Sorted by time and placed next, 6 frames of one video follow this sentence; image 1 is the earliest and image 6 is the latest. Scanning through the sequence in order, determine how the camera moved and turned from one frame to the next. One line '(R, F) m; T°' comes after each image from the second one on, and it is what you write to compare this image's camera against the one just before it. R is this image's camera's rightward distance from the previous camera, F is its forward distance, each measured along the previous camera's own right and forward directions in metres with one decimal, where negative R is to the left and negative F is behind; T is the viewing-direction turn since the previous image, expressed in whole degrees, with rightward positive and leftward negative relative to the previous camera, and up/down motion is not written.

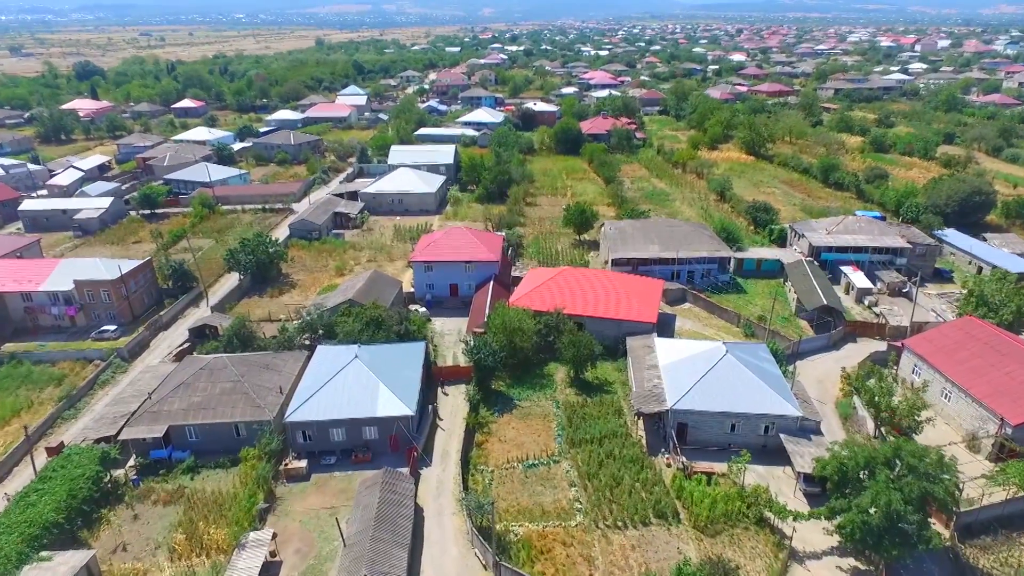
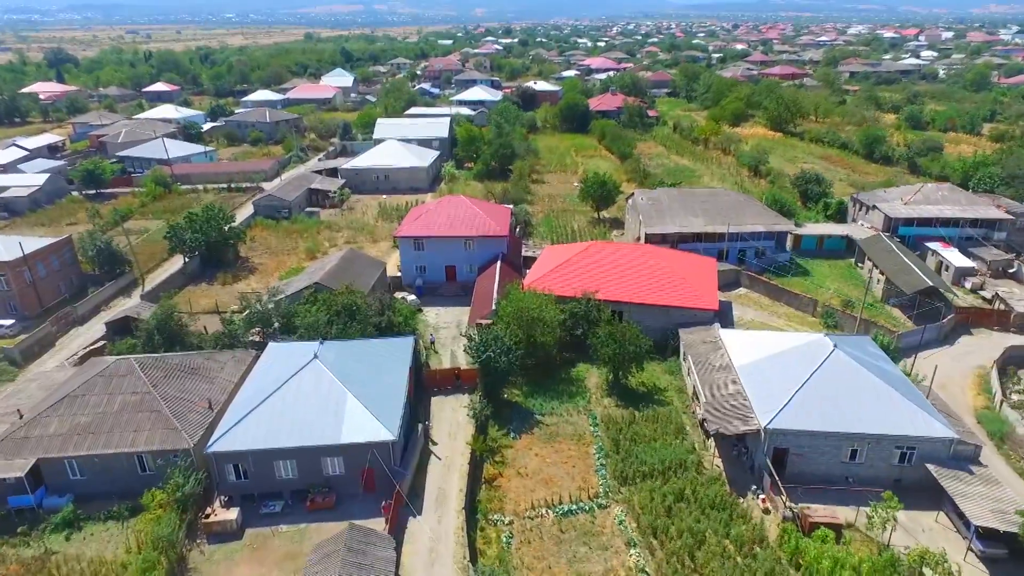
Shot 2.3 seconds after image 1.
(-0.9, +8.0) m; +1°
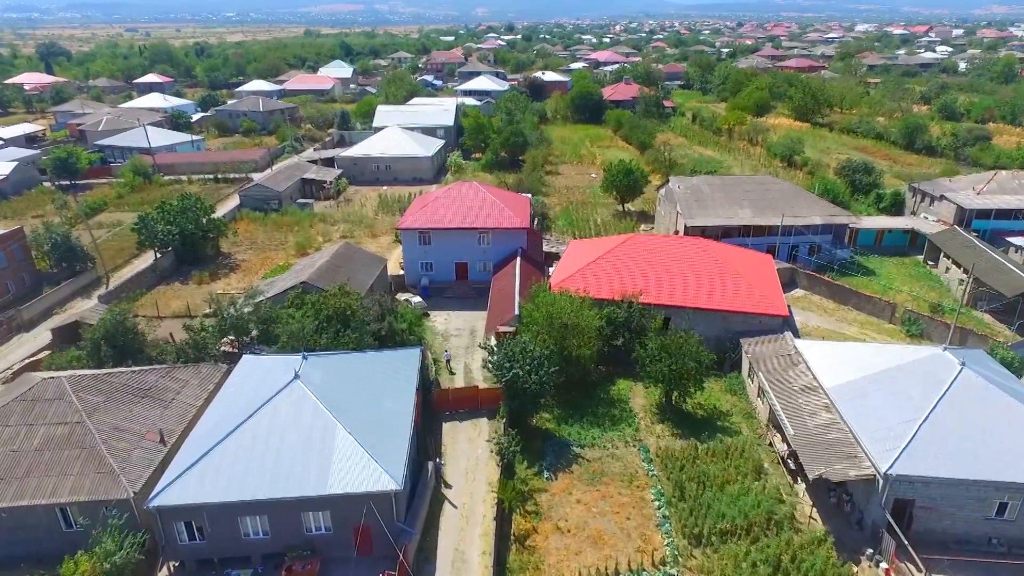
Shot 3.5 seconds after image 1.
(-0.9, +4.4) m; 0°
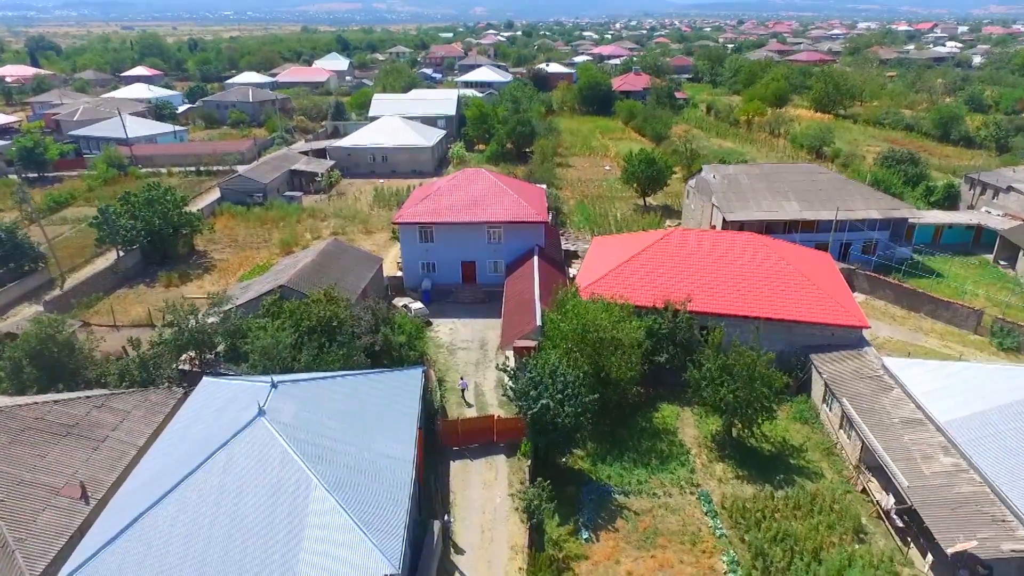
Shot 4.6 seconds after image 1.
(-0.6, +3.7) m; 0°
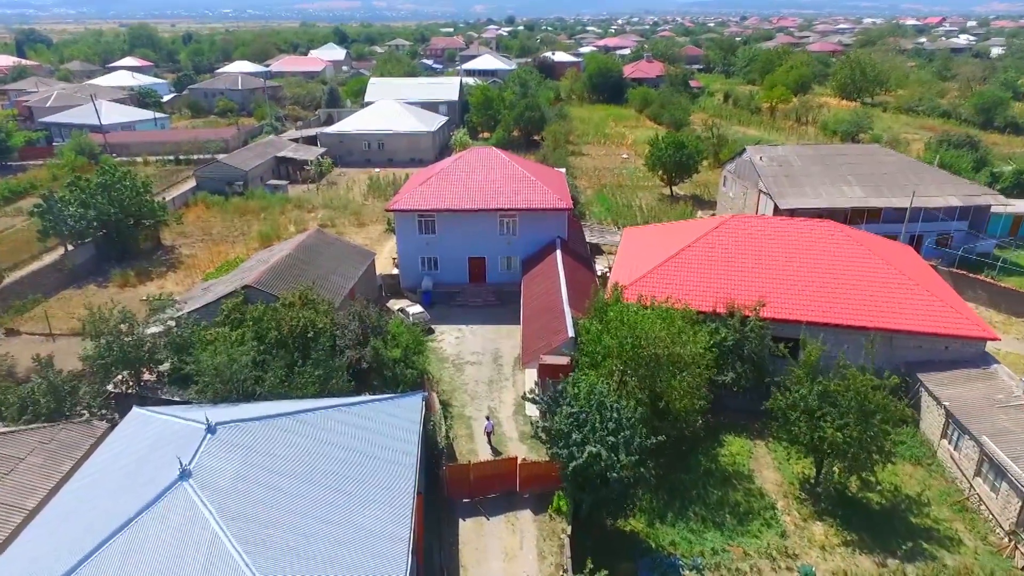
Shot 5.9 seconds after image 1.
(-0.5, +3.8) m; 0°
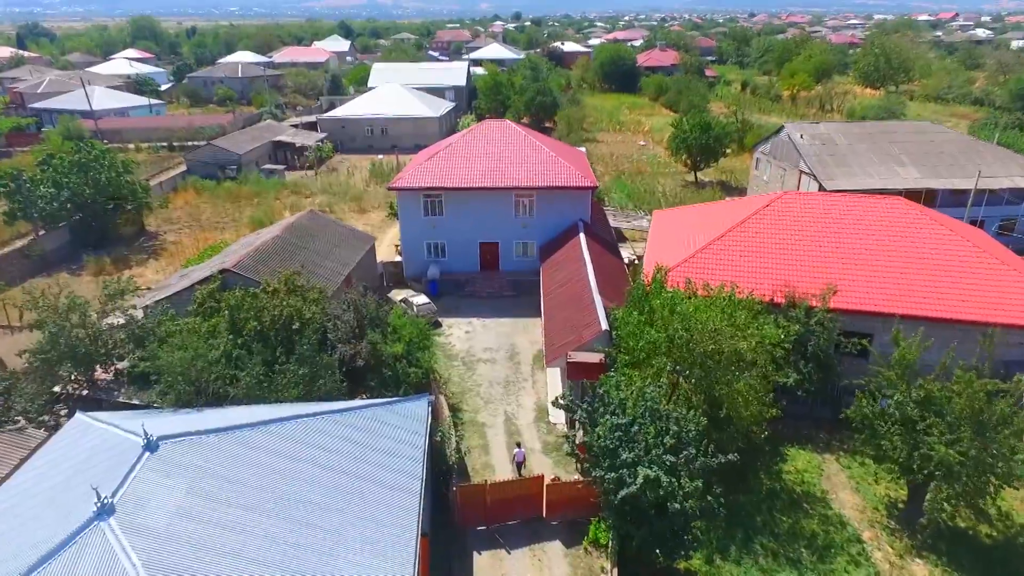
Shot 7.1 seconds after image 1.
(-0.3, +2.2) m; 0°
